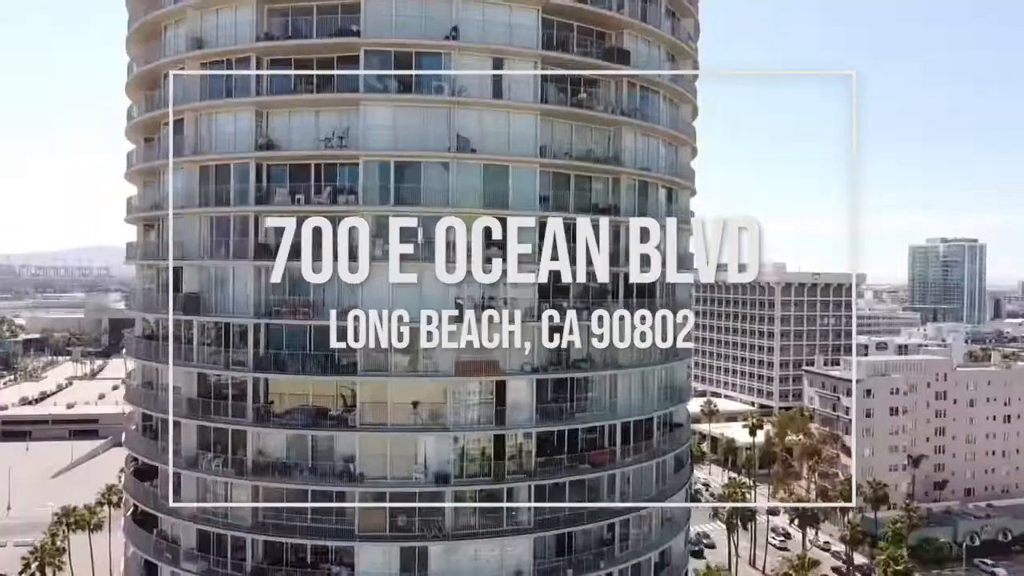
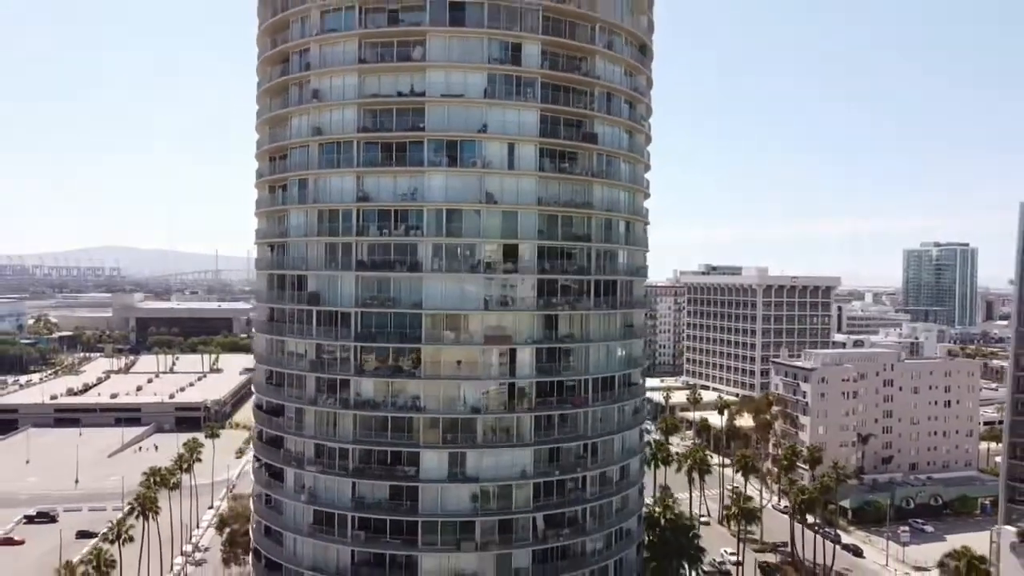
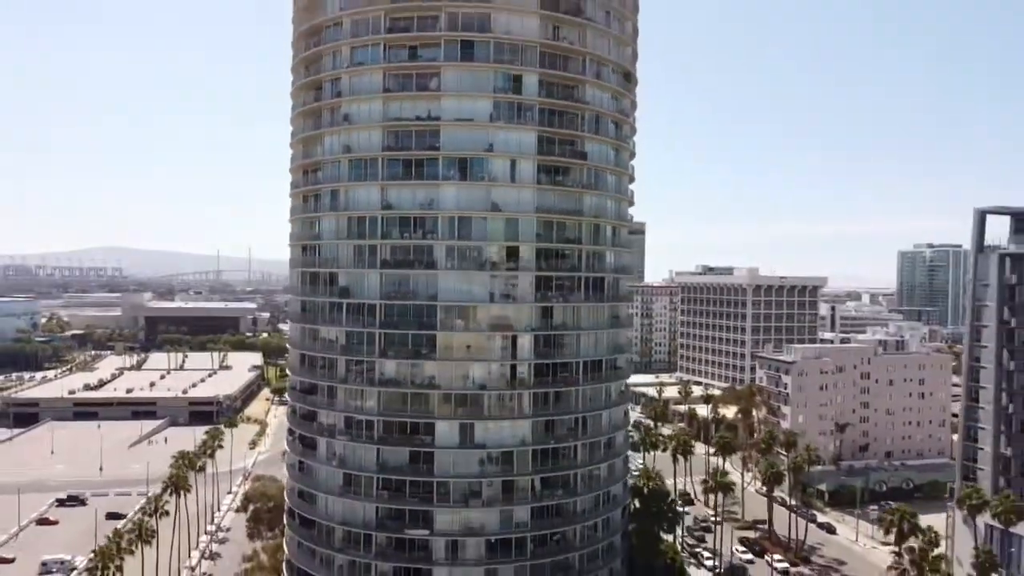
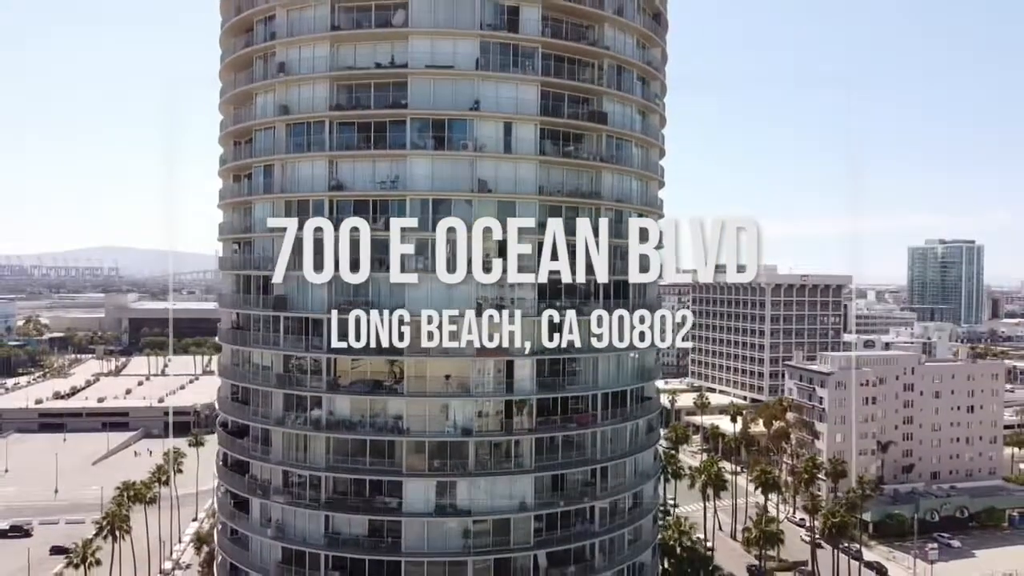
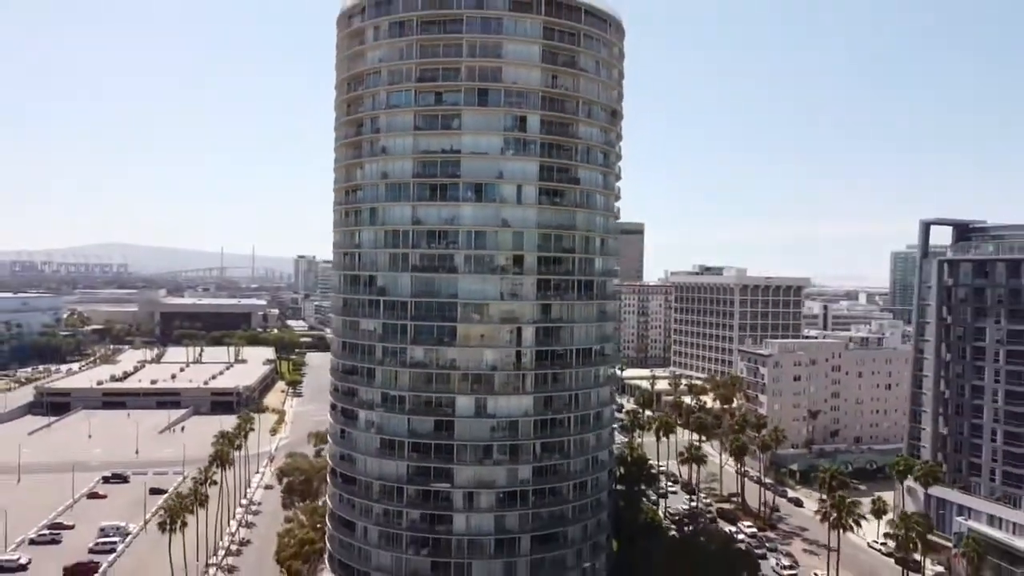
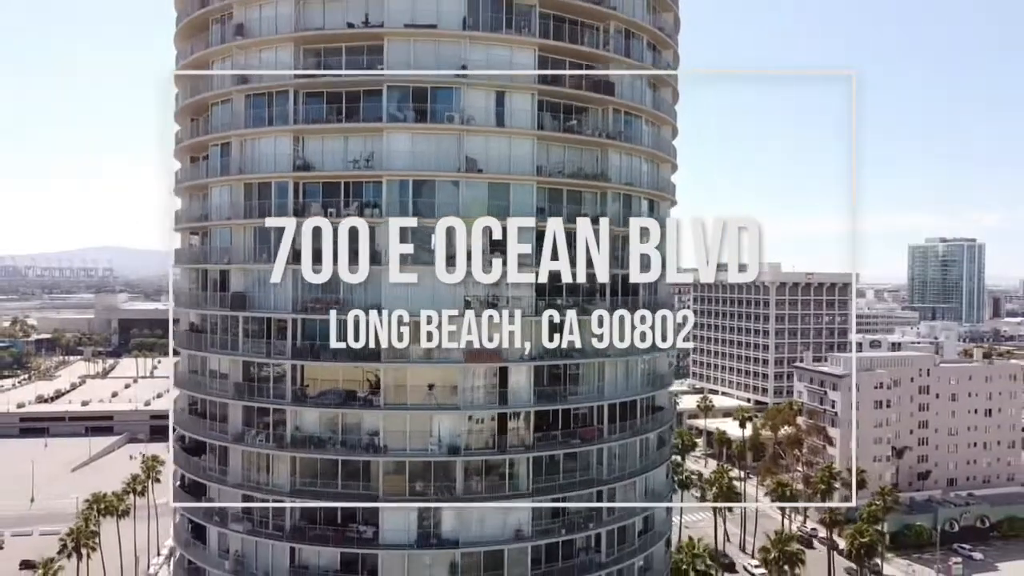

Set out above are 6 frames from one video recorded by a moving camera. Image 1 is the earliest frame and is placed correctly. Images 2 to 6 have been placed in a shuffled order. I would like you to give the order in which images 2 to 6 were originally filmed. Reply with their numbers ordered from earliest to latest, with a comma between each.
6, 4, 2, 3, 5
